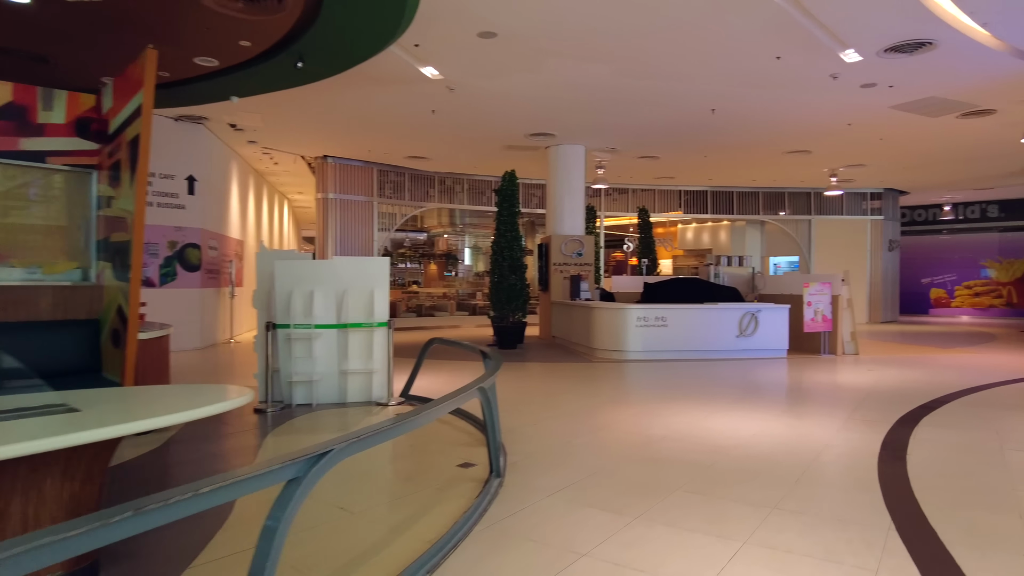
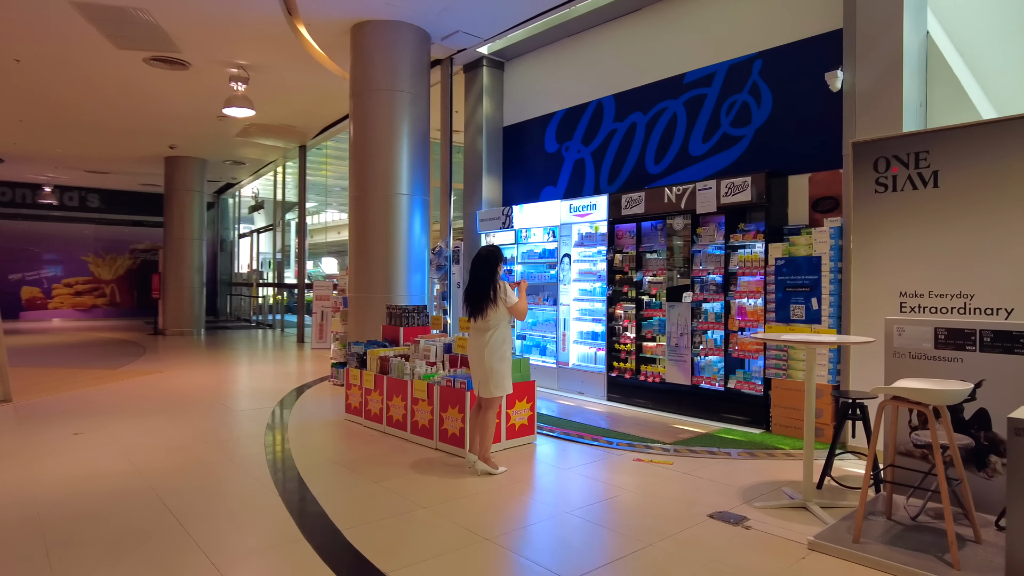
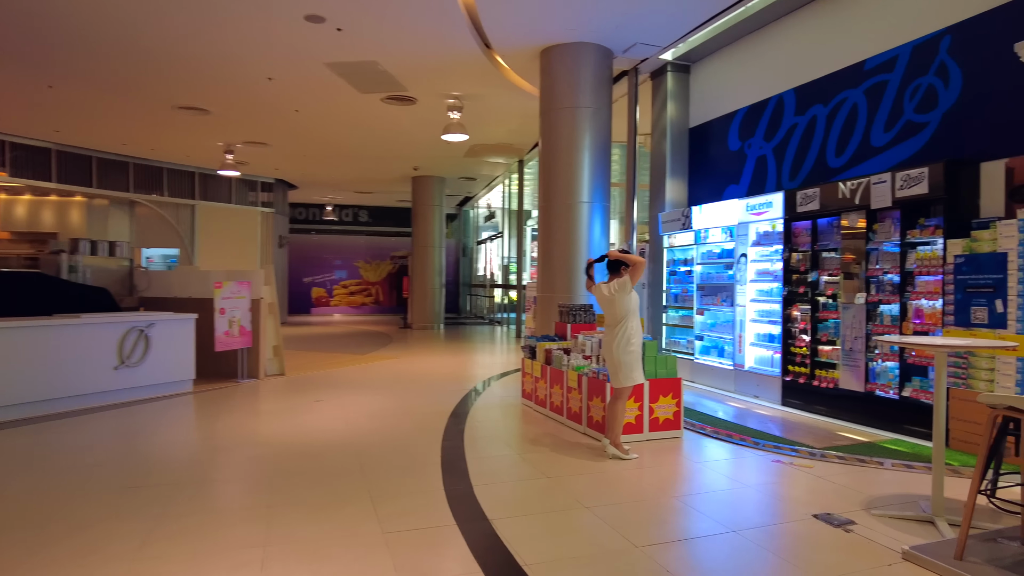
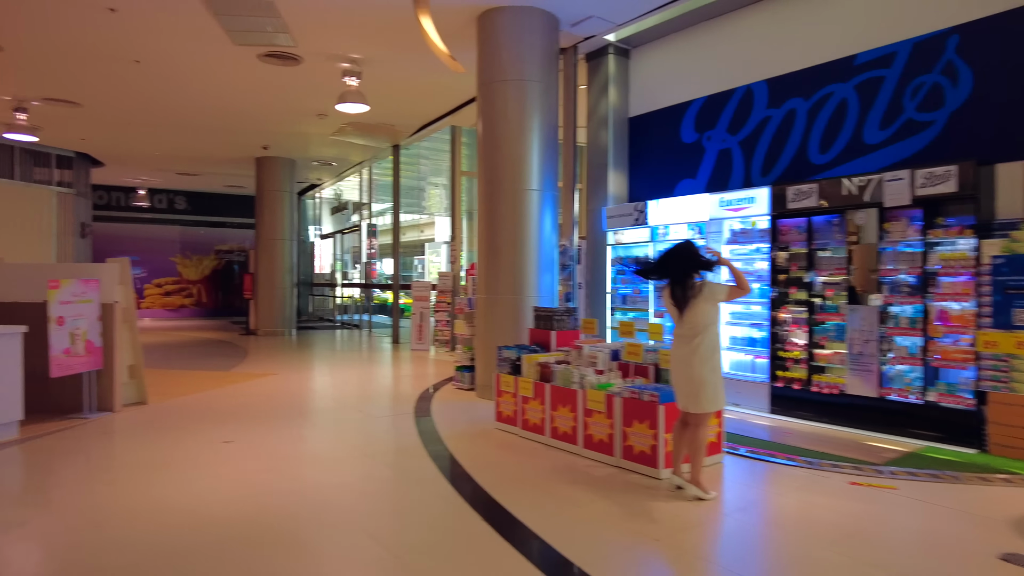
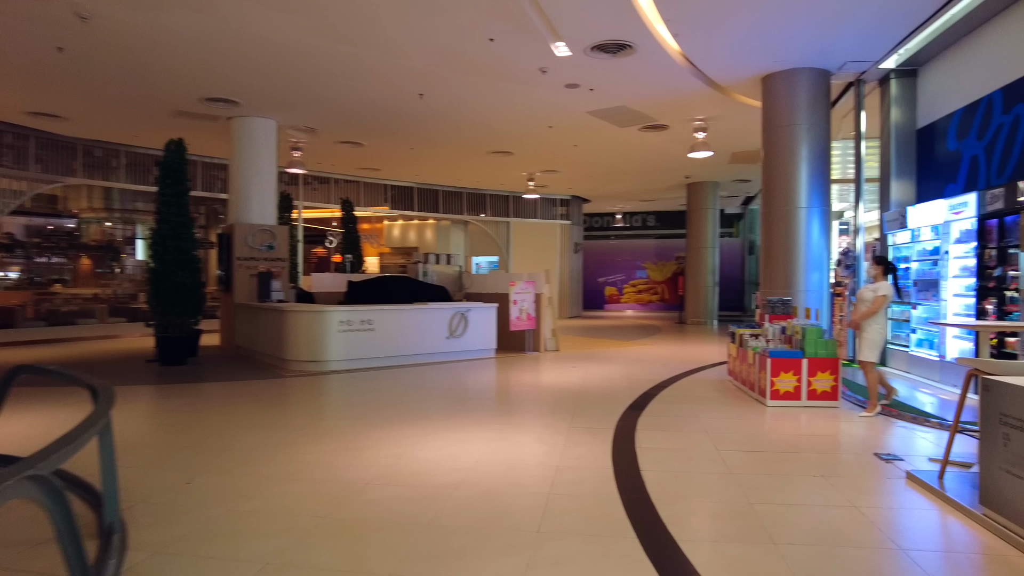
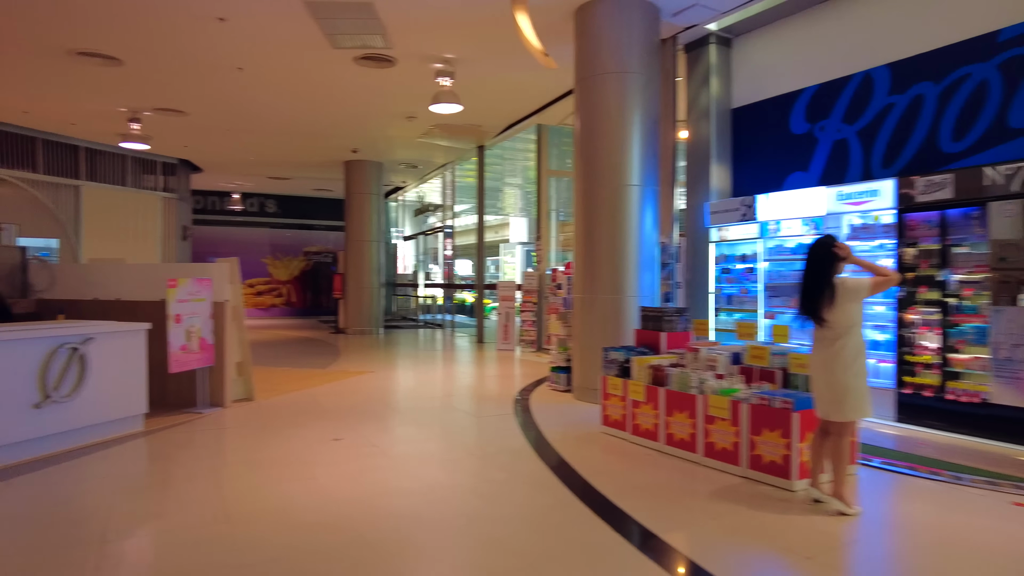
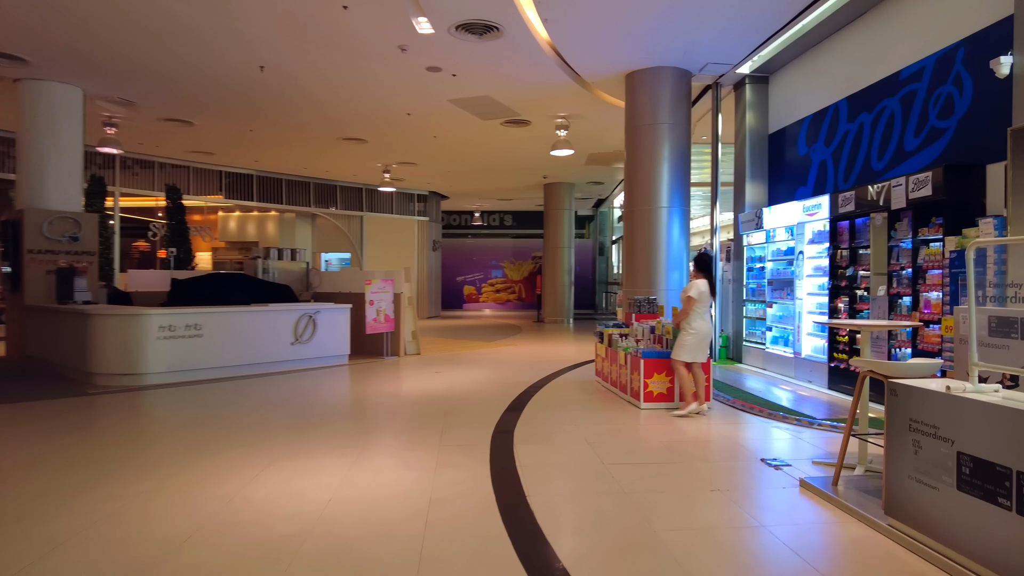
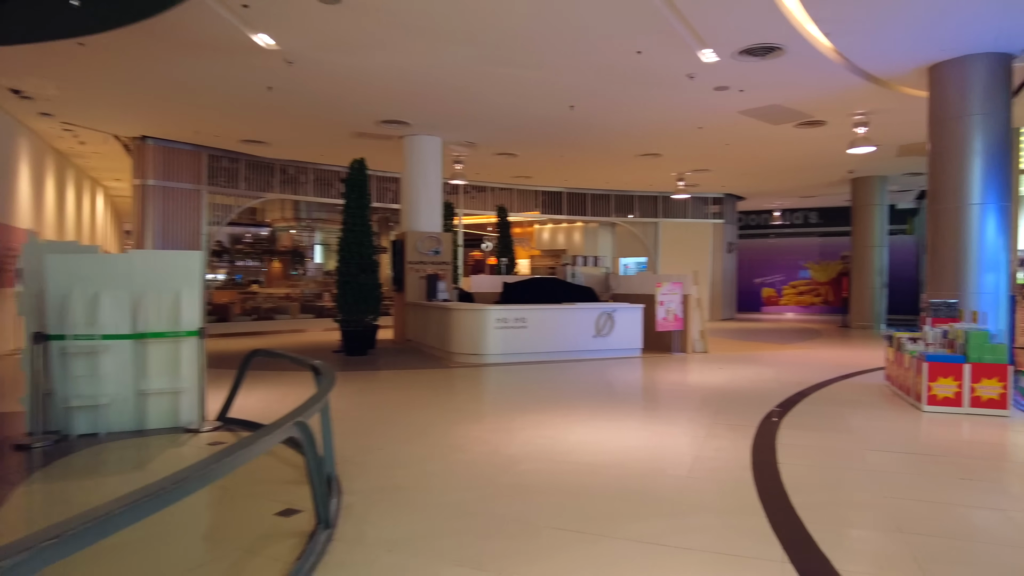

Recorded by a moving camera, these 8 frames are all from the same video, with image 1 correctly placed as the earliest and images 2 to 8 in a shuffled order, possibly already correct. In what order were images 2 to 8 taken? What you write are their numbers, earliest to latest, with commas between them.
8, 5, 7, 3, 2, 4, 6
